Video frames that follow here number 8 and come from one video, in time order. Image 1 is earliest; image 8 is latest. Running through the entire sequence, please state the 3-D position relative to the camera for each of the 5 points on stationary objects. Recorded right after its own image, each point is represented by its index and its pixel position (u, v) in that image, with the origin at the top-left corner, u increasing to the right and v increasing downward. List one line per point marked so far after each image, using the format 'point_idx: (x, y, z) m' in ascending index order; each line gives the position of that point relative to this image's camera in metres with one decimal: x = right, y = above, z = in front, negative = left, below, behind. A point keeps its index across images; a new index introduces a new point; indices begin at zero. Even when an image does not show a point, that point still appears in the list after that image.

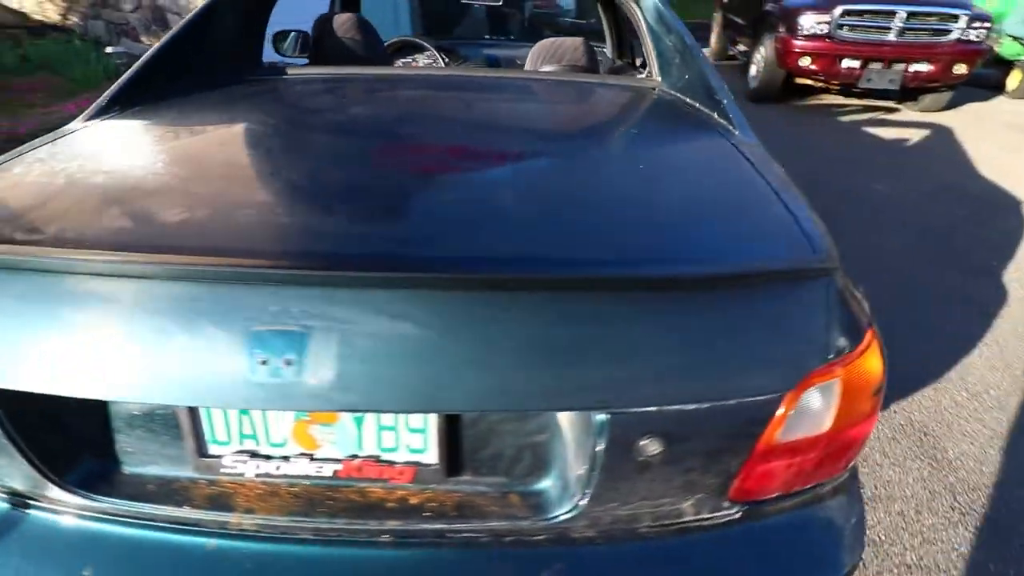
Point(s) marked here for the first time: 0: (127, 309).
0: (-0.7, 0.0, +1.1) m
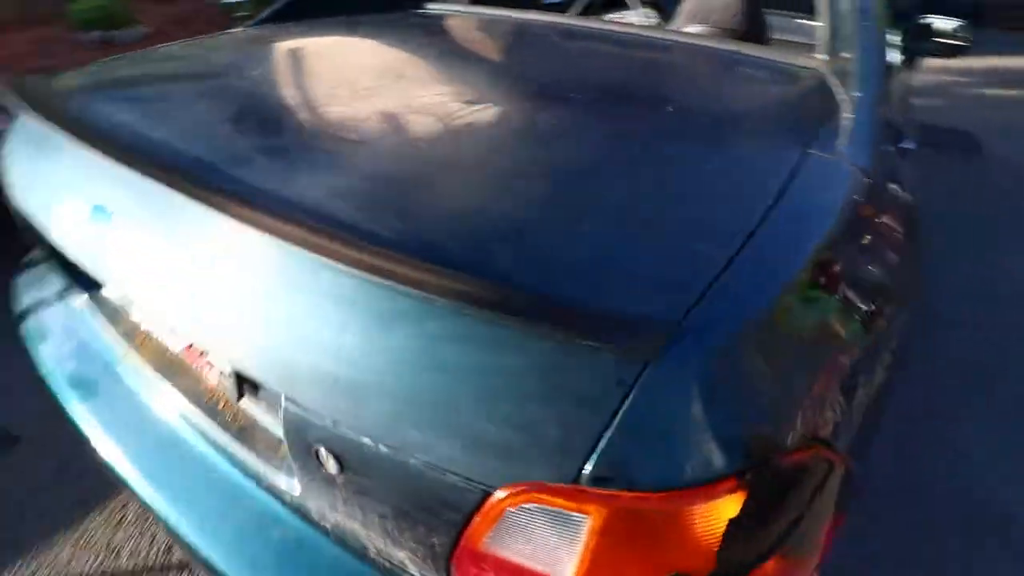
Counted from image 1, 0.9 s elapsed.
0: (-0.9, +0.3, +1.3) m
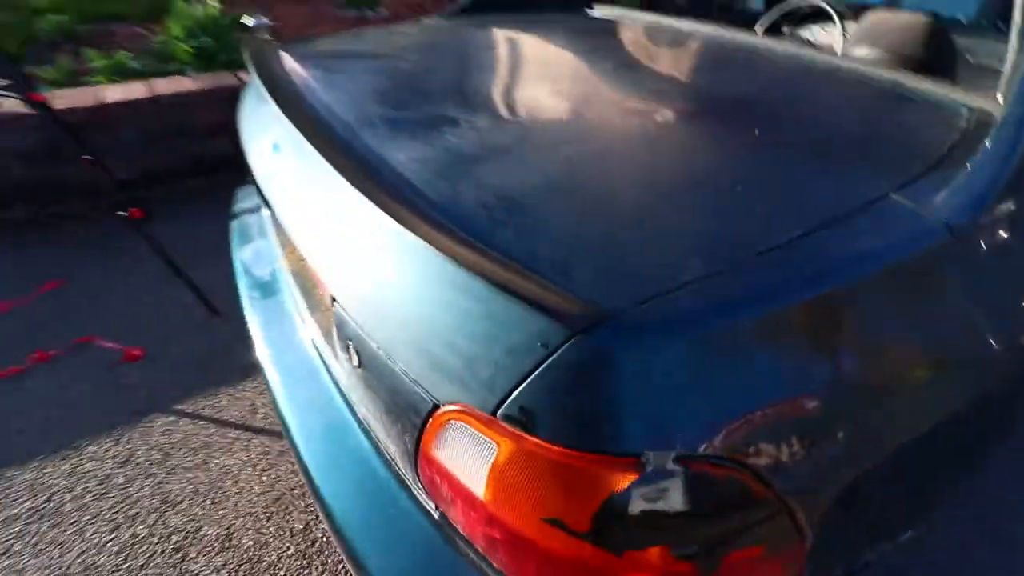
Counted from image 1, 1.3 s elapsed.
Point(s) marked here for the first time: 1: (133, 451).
0: (-0.7, +0.5, +1.7) m
1: (-1.2, -0.5, +2.0) m
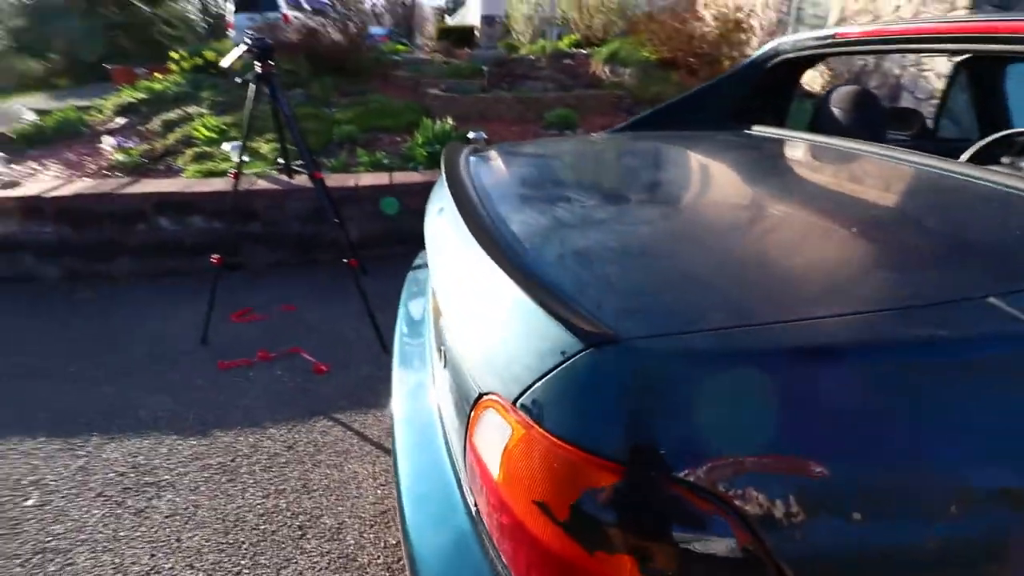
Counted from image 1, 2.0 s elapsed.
0: (-0.2, +0.4, +2.2) m
1: (-0.8, -0.6, +2.5) m
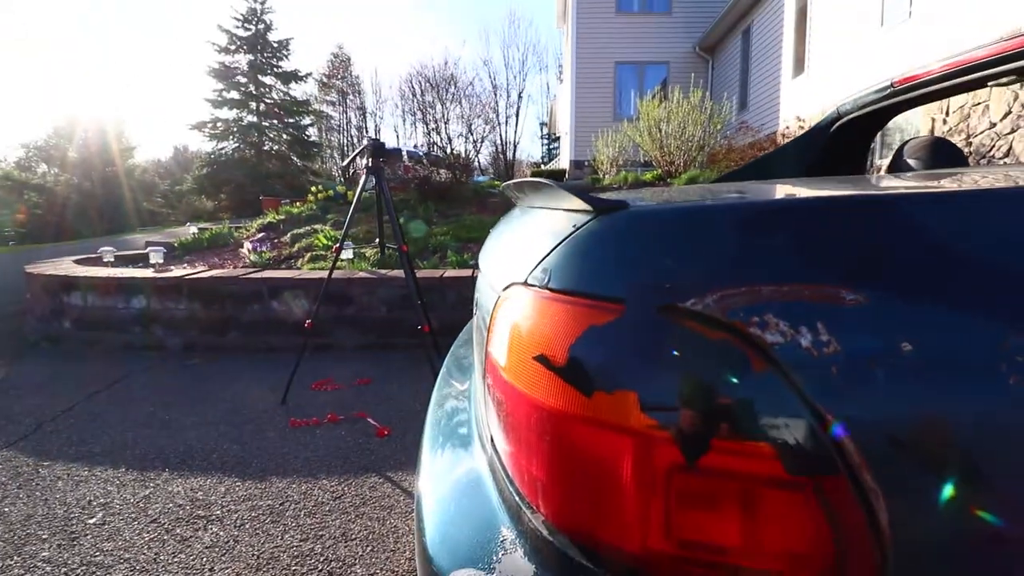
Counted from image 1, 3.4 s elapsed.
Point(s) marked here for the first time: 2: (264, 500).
0: (0.0, +0.2, +2.4) m
1: (-0.6, -0.8, +2.4) m
2: (-0.9, -0.8, +2.4) m
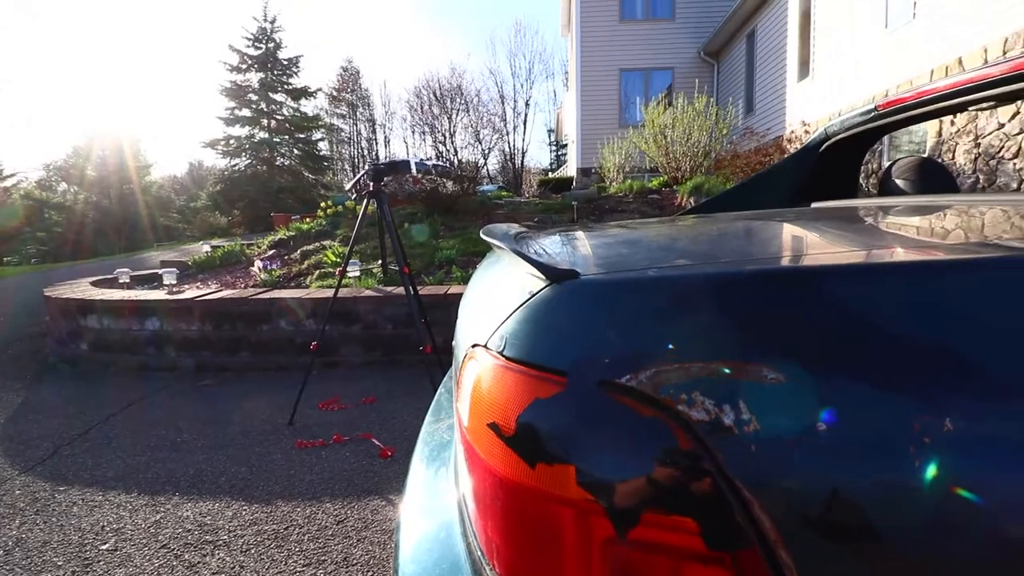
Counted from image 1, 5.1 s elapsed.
0: (0.0, +0.1, +2.4) m
1: (-0.6, -0.9, +2.4) m
2: (-0.9, -0.9, +2.4) m
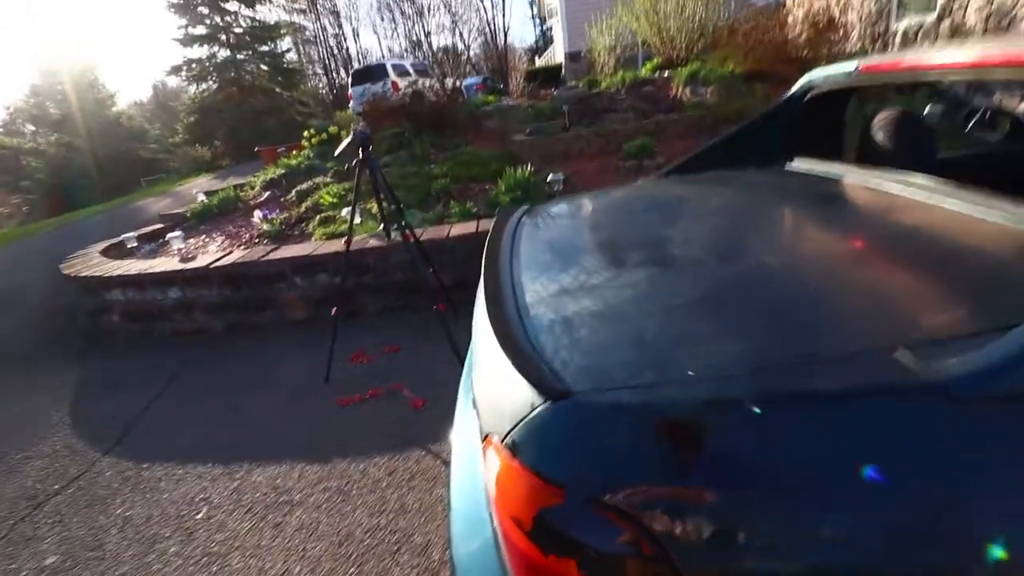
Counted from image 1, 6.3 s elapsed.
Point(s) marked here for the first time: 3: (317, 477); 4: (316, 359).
0: (0.0, +0.2, +2.4) m
1: (-0.5, -0.8, +2.8) m
2: (-0.8, -0.9, +2.8) m
3: (-0.9, -0.9, +2.8) m
4: (-1.0, -0.3, +3.4) m
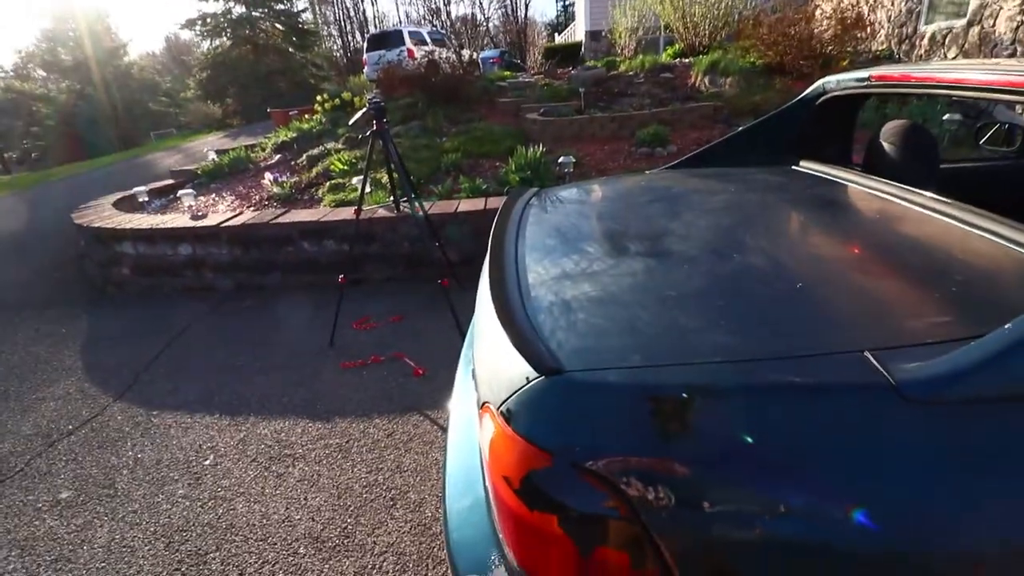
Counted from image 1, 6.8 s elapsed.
0: (0.0, +0.3, +2.5) m
1: (-0.5, -0.7, +2.9) m
2: (-0.8, -0.7, +2.9) m
3: (-0.9, -0.7, +2.9) m
4: (-1.0, -0.1, +3.5) m
